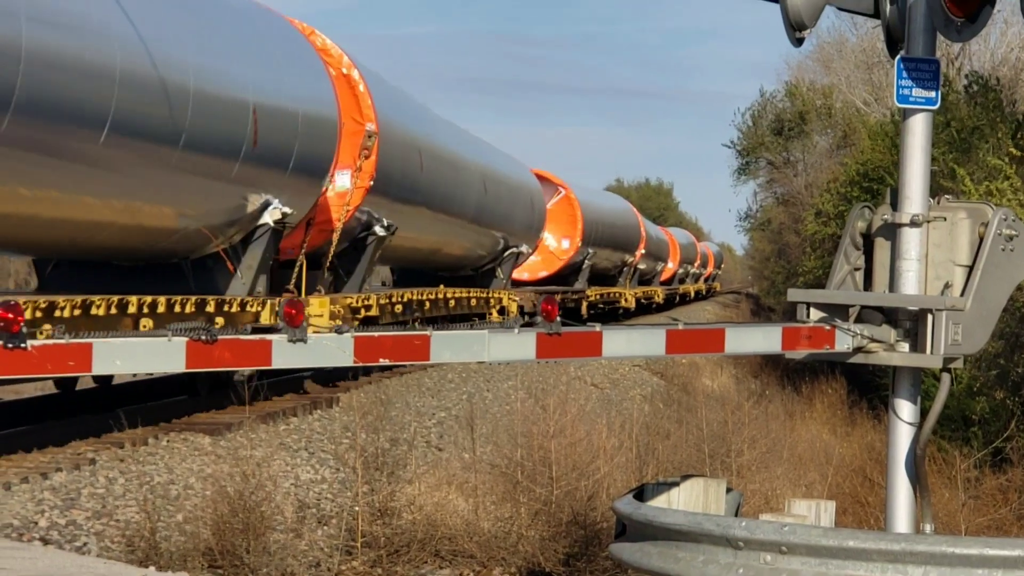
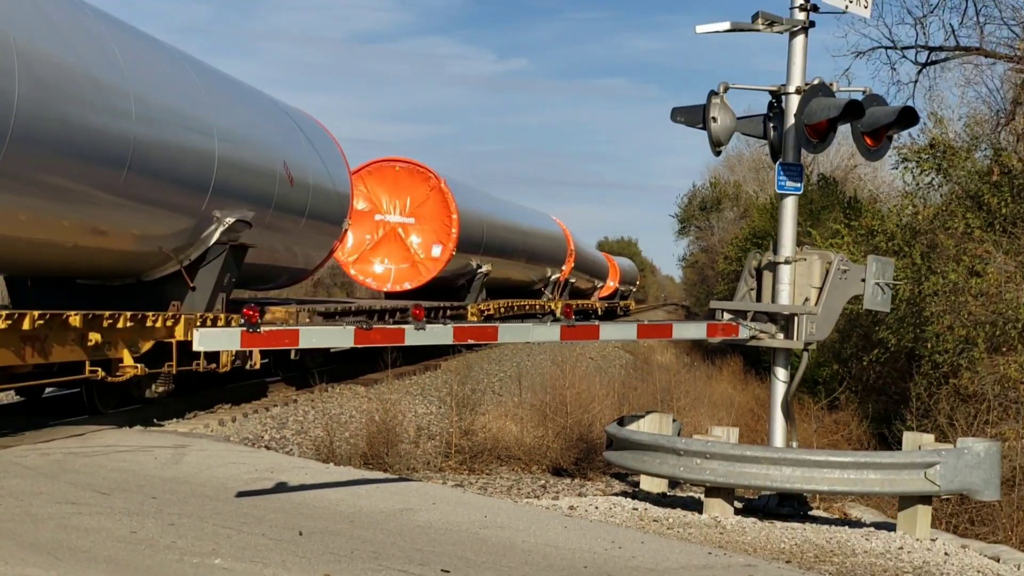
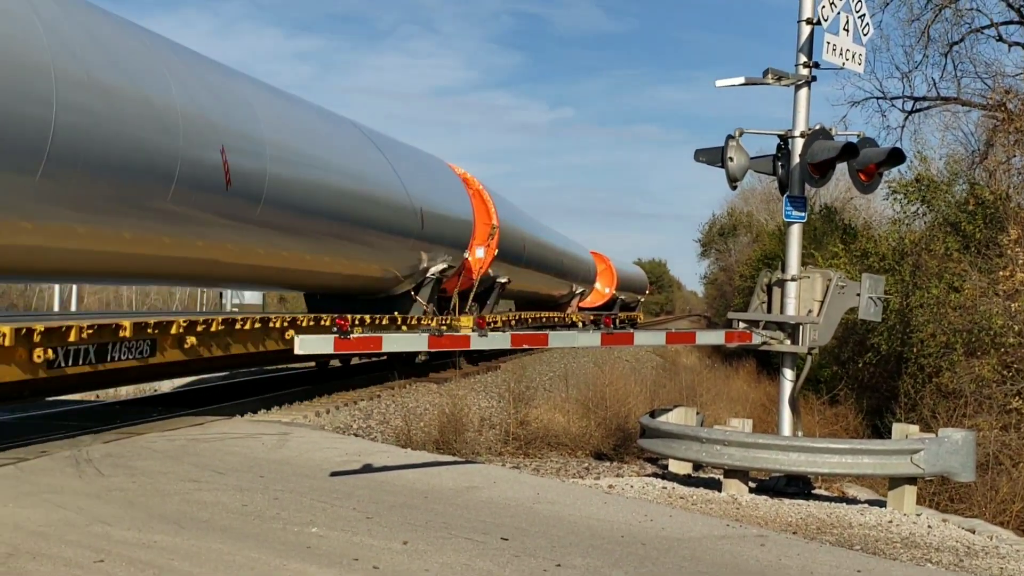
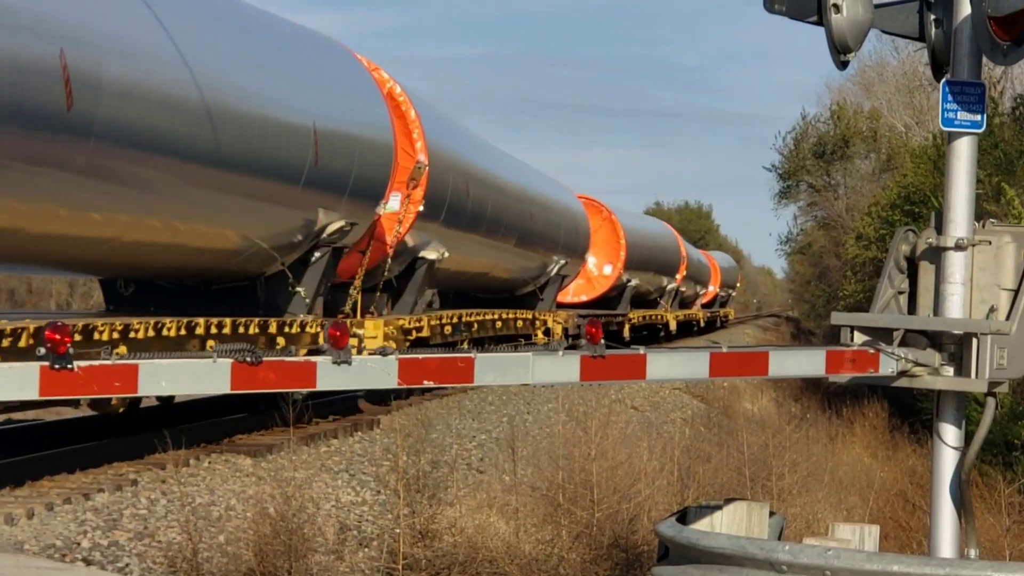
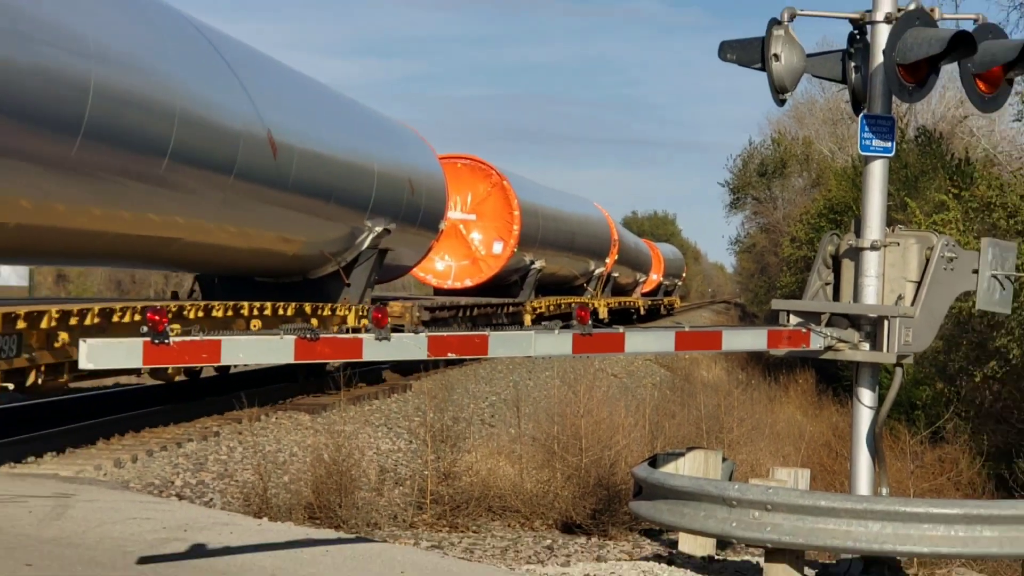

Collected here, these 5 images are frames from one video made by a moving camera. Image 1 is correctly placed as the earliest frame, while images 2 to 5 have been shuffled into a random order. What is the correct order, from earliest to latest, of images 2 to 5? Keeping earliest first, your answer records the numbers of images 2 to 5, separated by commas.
4, 5, 2, 3
